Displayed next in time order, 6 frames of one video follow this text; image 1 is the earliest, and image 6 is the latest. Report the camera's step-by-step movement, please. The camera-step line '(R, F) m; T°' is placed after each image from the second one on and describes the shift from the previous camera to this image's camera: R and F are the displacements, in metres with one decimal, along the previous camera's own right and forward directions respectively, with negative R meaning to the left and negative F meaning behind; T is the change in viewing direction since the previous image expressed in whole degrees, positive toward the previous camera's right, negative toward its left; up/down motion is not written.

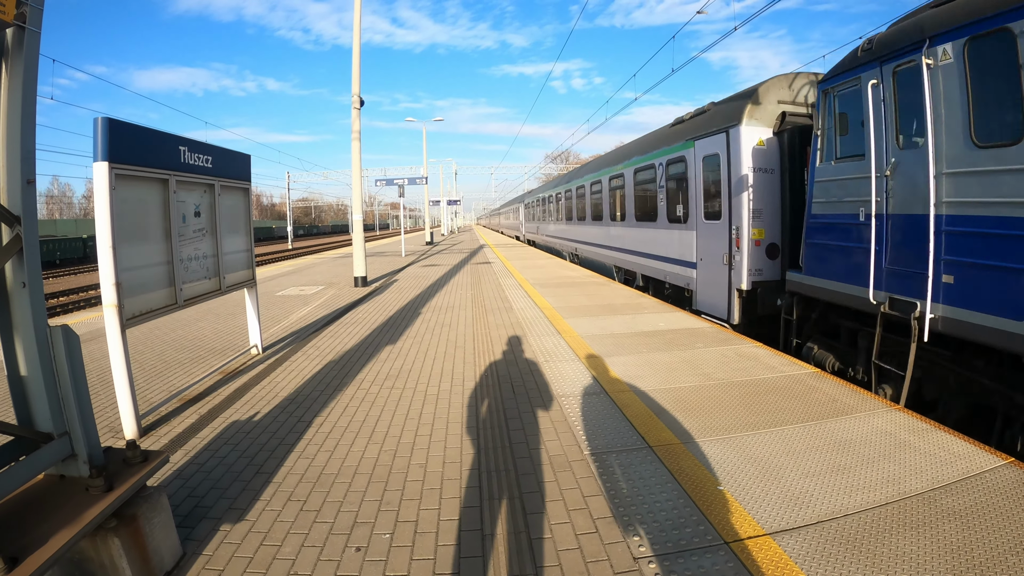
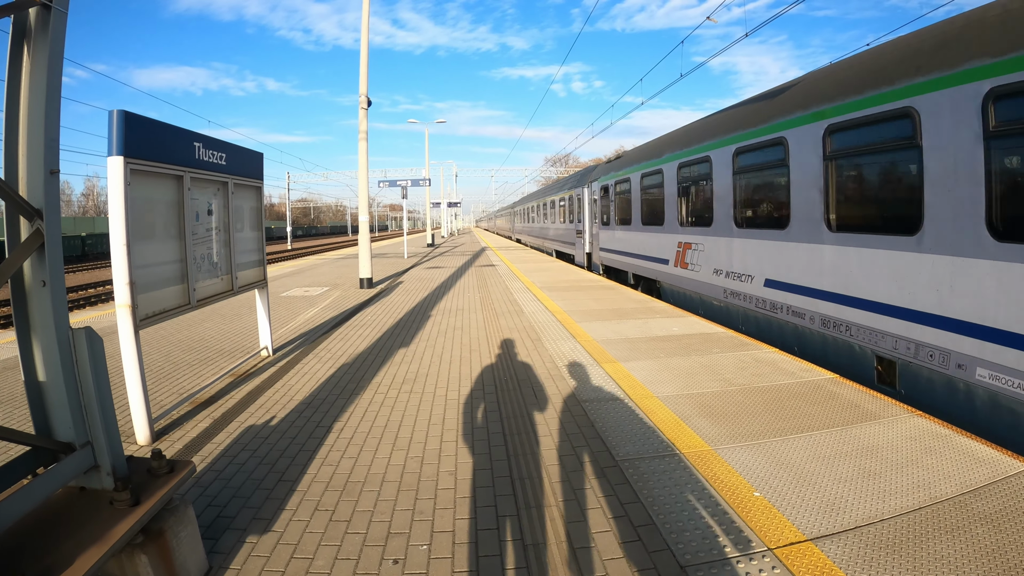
(-0.2, +0.1) m; 0°
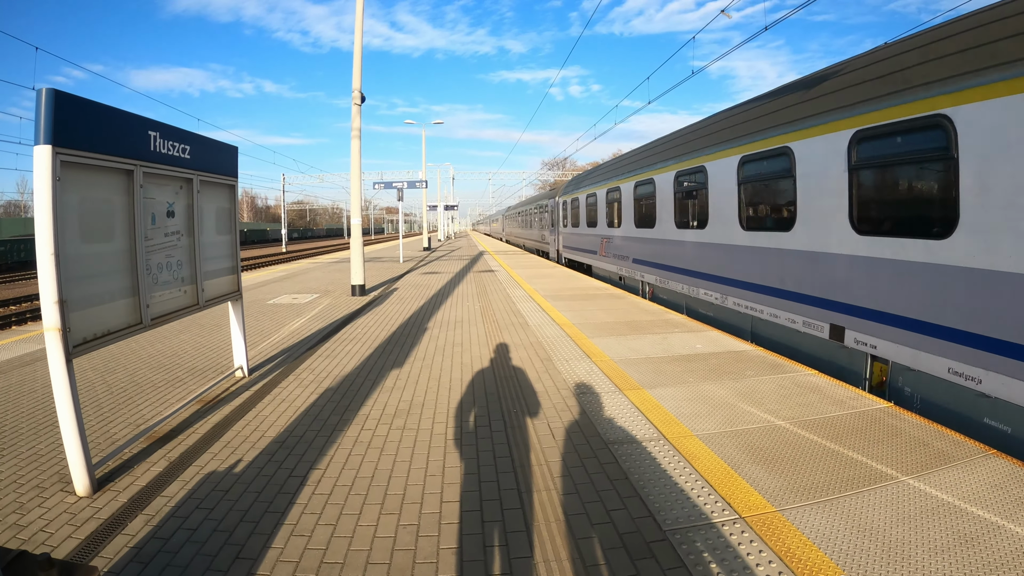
(-0.1, +0.7) m; 0°
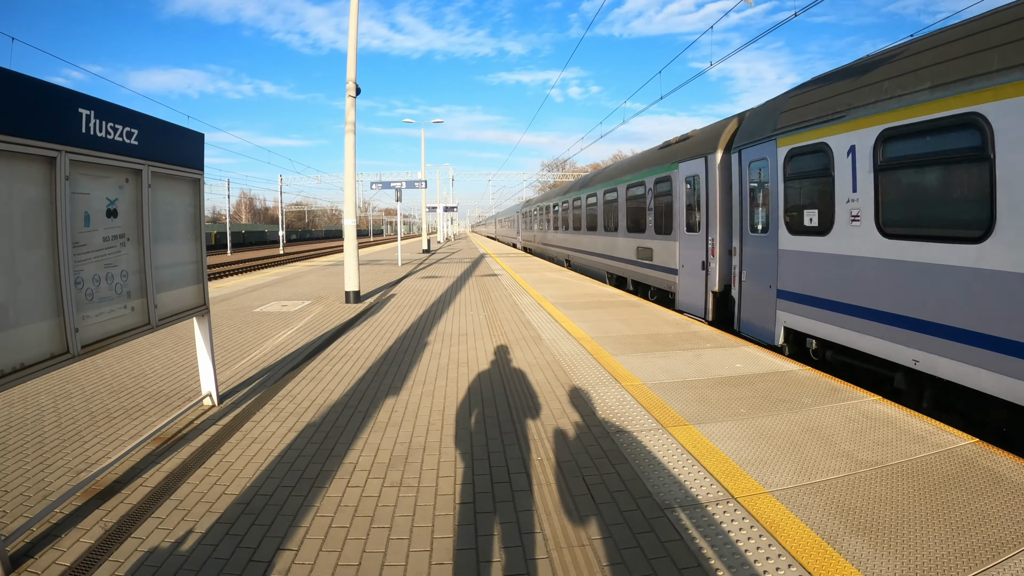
(-0.2, +0.8) m; 0°
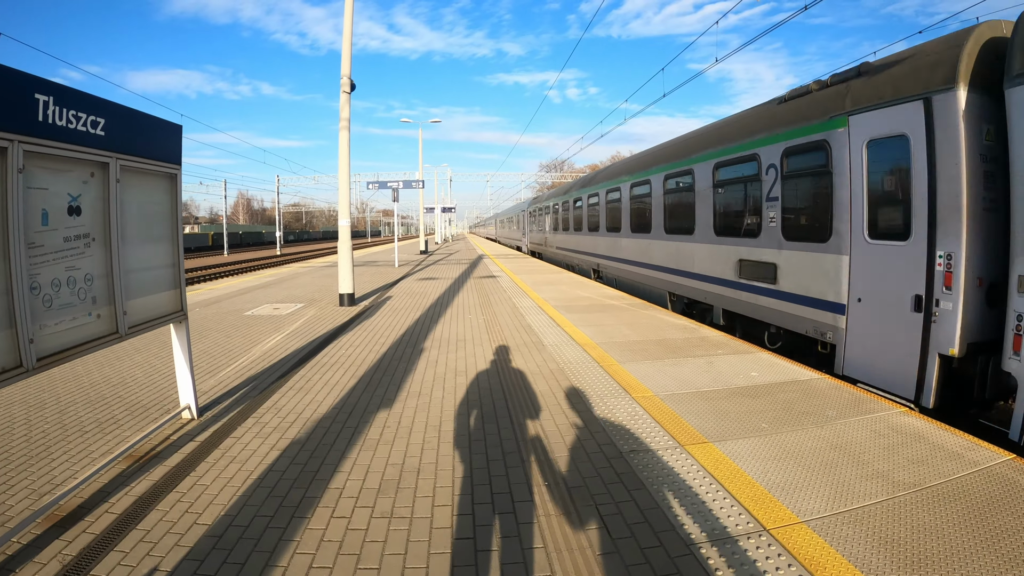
(0.0, +0.3) m; 0°
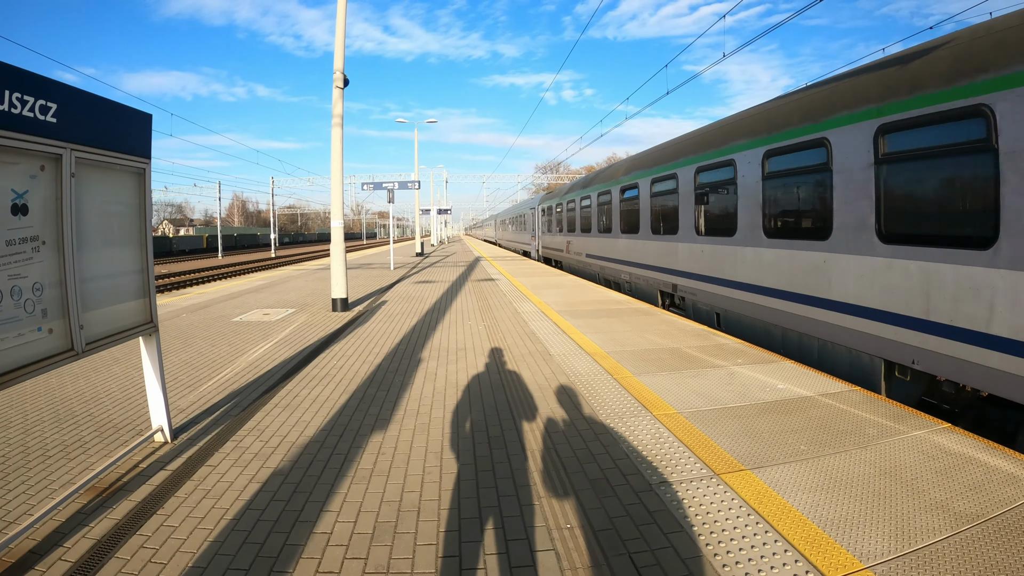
(-0.1, +0.4) m; 0°
